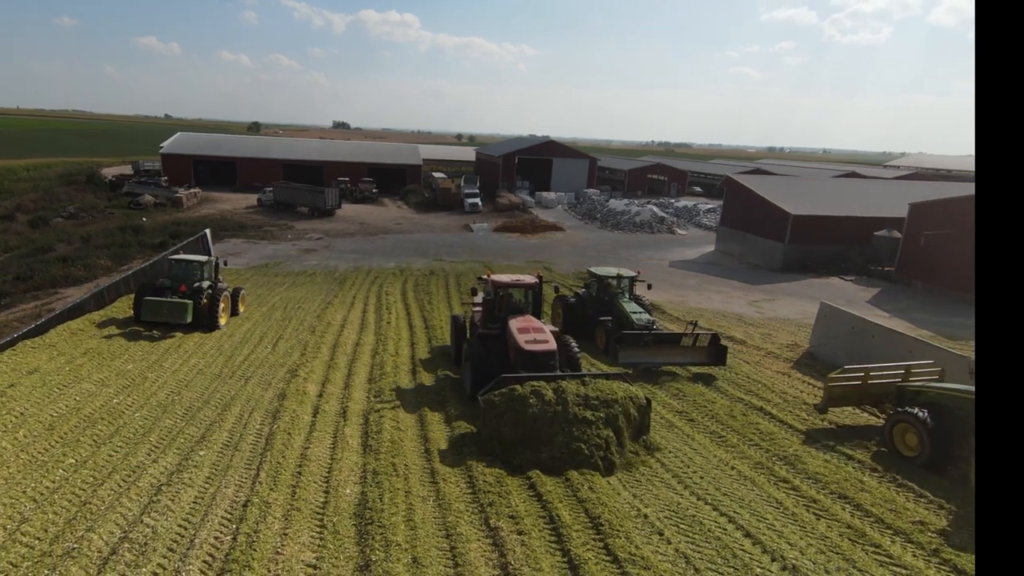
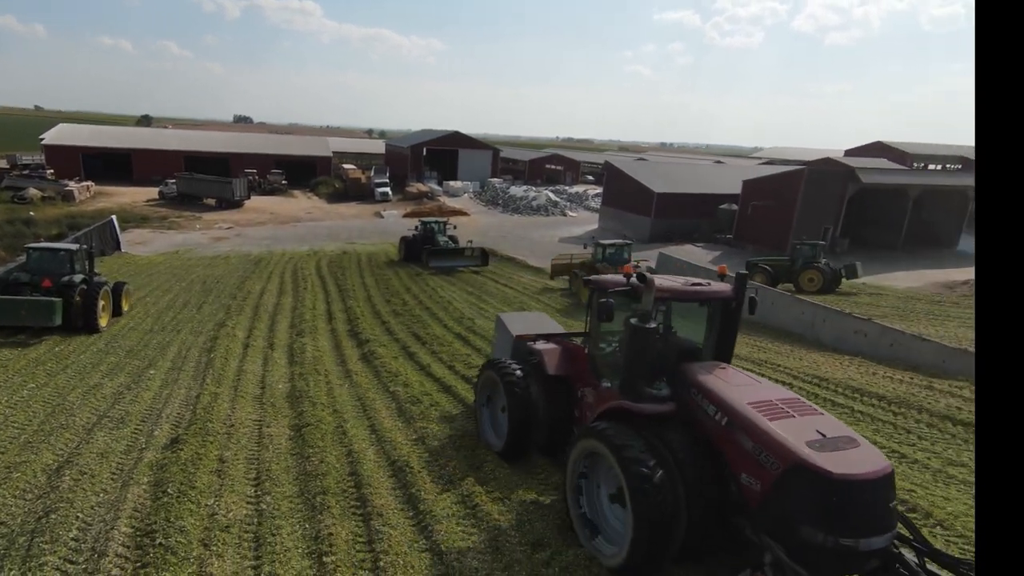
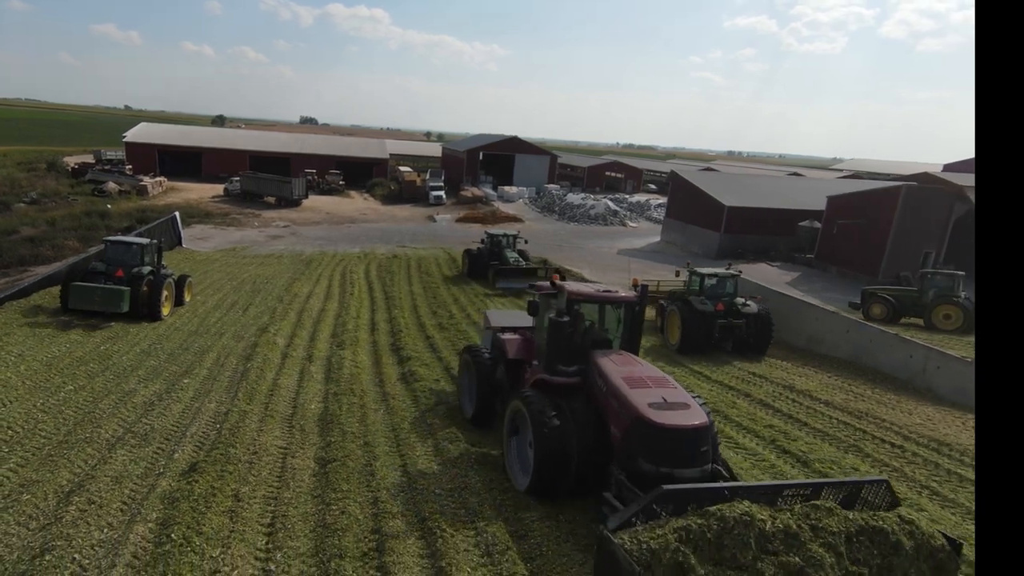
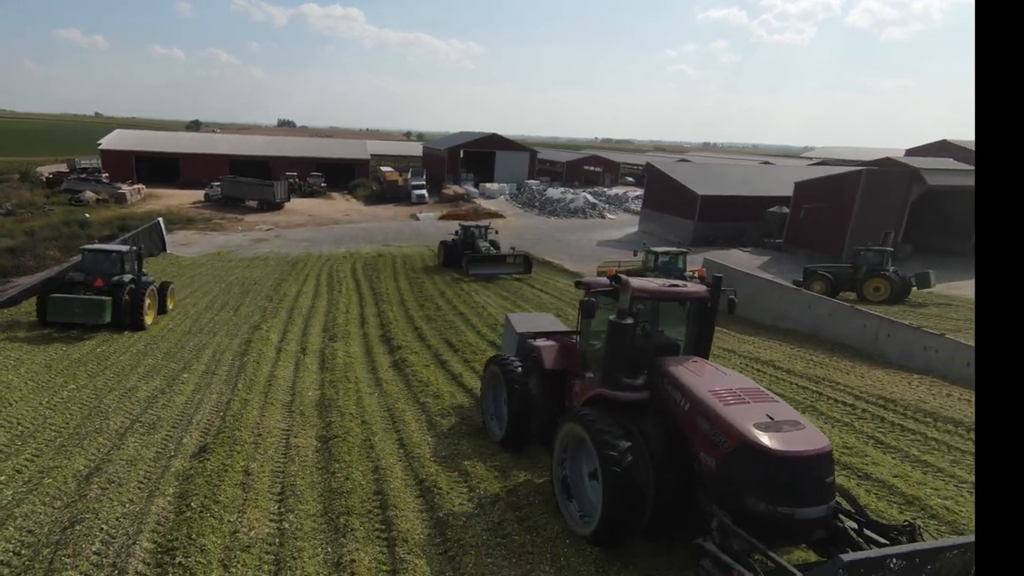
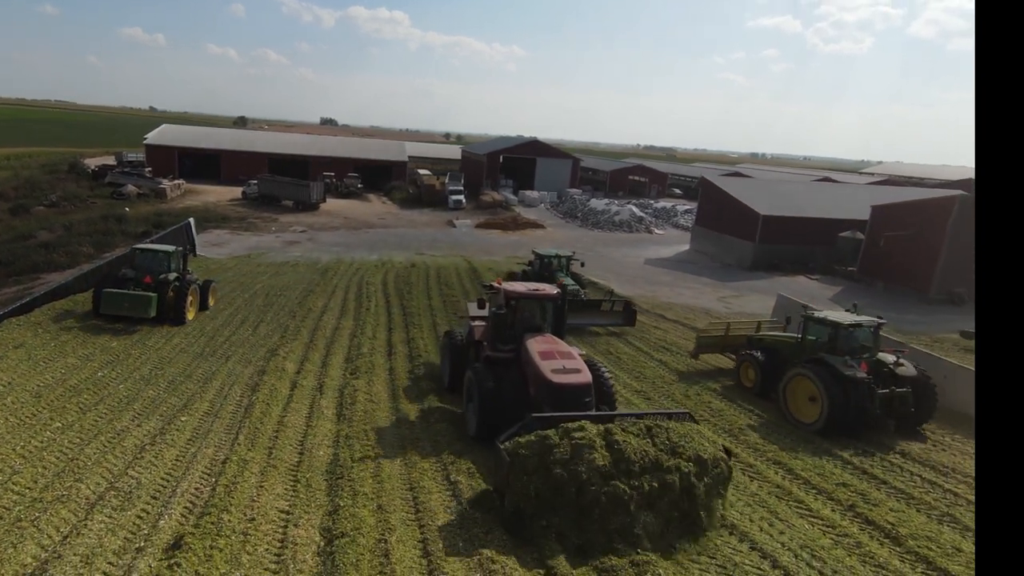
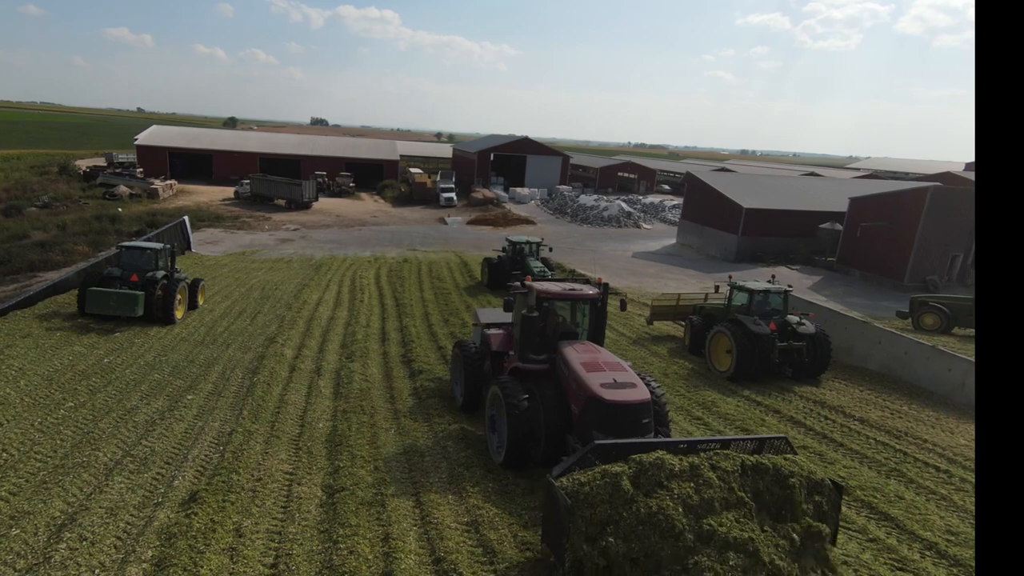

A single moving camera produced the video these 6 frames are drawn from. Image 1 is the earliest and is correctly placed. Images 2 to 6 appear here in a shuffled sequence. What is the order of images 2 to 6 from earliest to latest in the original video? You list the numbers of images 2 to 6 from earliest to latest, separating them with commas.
5, 6, 3, 4, 2
